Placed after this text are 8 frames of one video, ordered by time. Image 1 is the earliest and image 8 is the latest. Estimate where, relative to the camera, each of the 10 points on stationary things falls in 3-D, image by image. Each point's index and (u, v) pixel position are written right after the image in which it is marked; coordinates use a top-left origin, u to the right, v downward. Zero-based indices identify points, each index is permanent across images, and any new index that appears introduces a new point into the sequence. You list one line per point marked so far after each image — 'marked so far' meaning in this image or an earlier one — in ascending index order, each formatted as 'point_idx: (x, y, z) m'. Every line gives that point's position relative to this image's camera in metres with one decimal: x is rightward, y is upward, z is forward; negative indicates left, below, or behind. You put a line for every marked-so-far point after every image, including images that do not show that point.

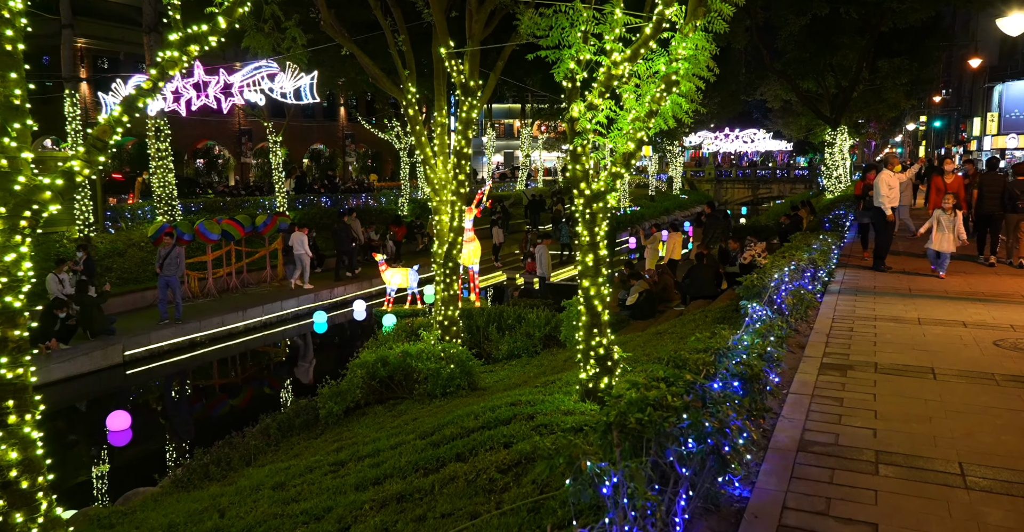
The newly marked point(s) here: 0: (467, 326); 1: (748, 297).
0: (-0.7, -0.9, +12.2) m
1: (+2.6, -0.3, +8.7) m
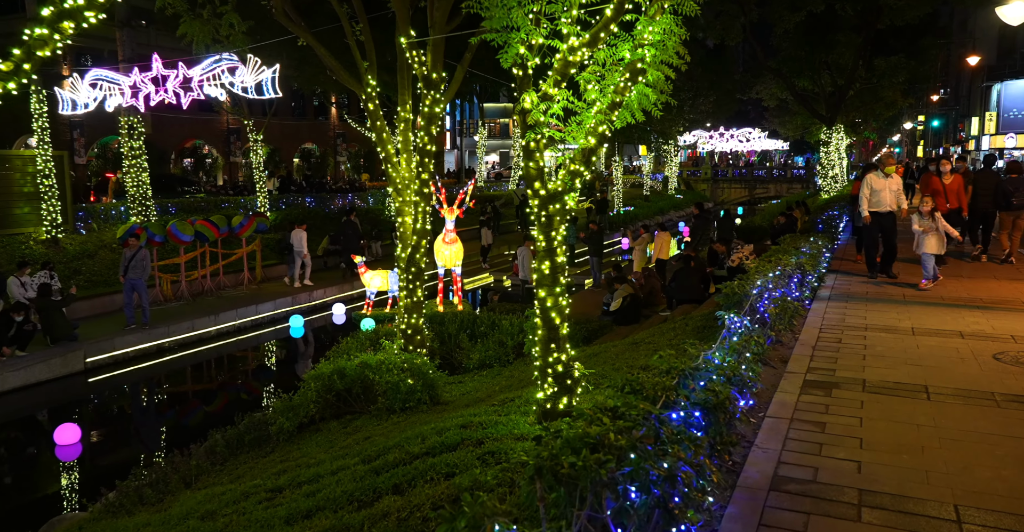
0: (-1.1, -1.0, +11.5) m
1: (+2.2, -0.4, +8.0) m
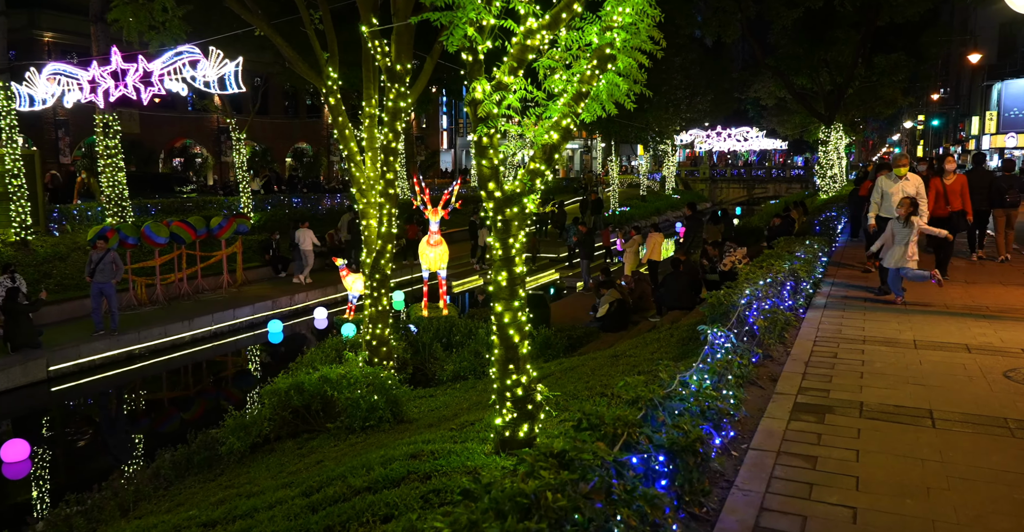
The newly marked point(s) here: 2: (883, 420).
0: (-1.4, -1.1, +10.9) m
1: (+1.9, -0.5, +7.4) m
2: (+2.6, -1.1, +5.5) m
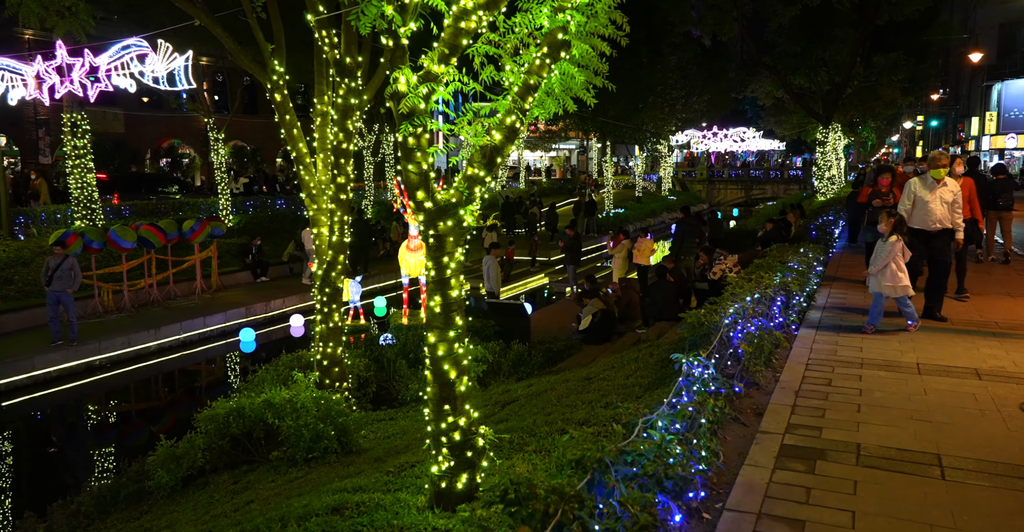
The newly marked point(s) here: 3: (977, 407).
0: (-1.8, -1.2, +10.1) m
1: (+1.5, -0.6, +6.6) m
2: (+2.2, -1.2, +4.7) m
3: (+3.4, -1.0, +5.8) m
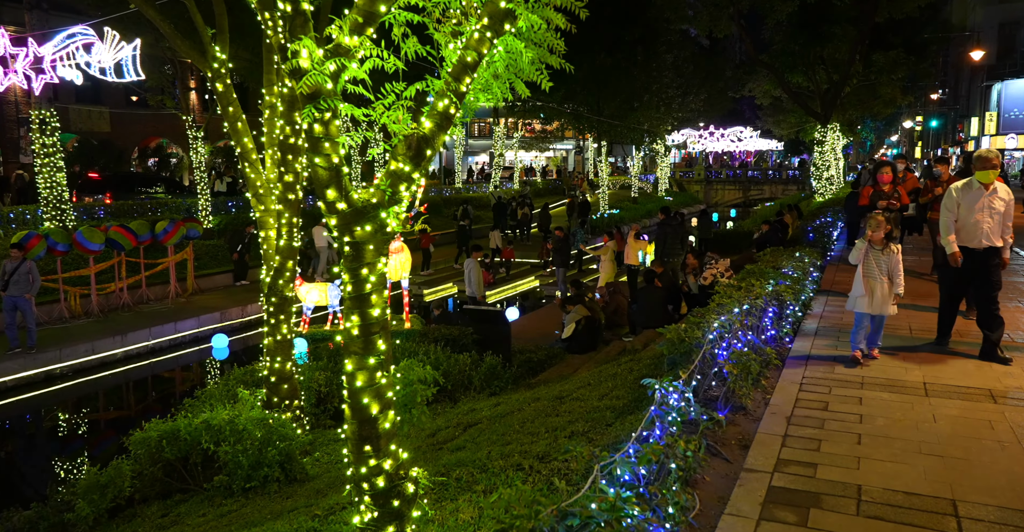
0: (-2.1, -1.3, +9.4) m
1: (+1.2, -0.7, +5.8) m
2: (+1.9, -1.3, +3.9) m
3: (+3.1, -1.1, +5.0) m
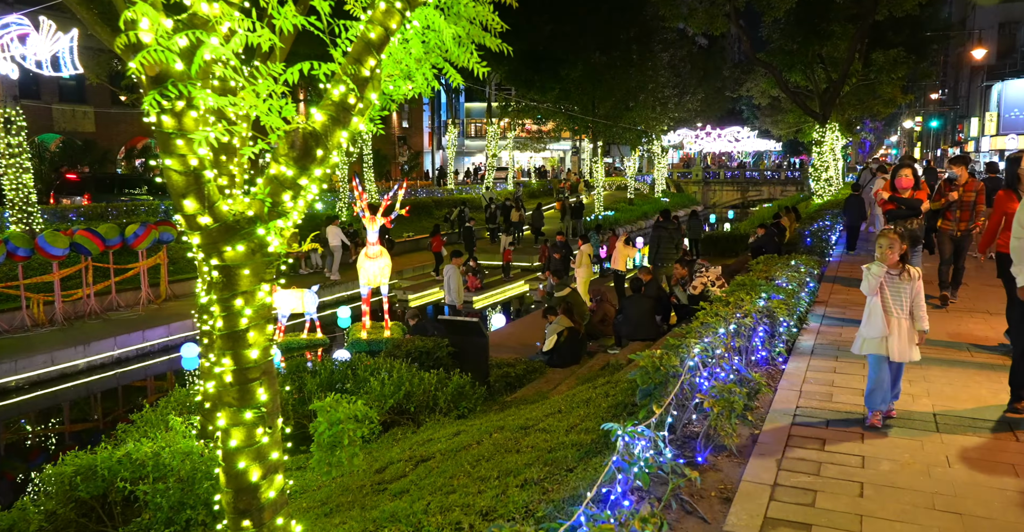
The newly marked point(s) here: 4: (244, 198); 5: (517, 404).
0: (-2.4, -1.4, +8.6) m
1: (+0.9, -0.8, +5.1) m
2: (+1.6, -1.4, +3.2) m
3: (+2.8, -1.2, +4.3) m
4: (-1.0, +0.3, +2.9) m
5: (+0.1, -1.5, +8.5) m
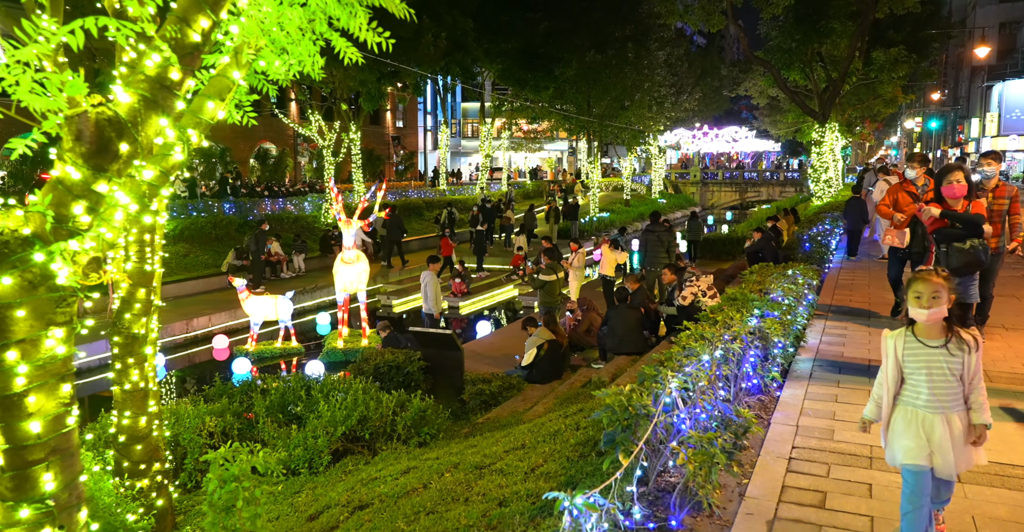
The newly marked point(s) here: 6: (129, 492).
0: (-2.7, -1.5, +7.8) m
1: (+0.5, -0.9, +4.3) m
2: (+1.2, -1.5, +2.4) m
3: (+2.4, -1.3, +3.5) m
4: (-1.3, +0.1, +2.1) m
5: (-0.3, -1.6, +7.7) m
6: (-2.8, -1.6, +5.8) m
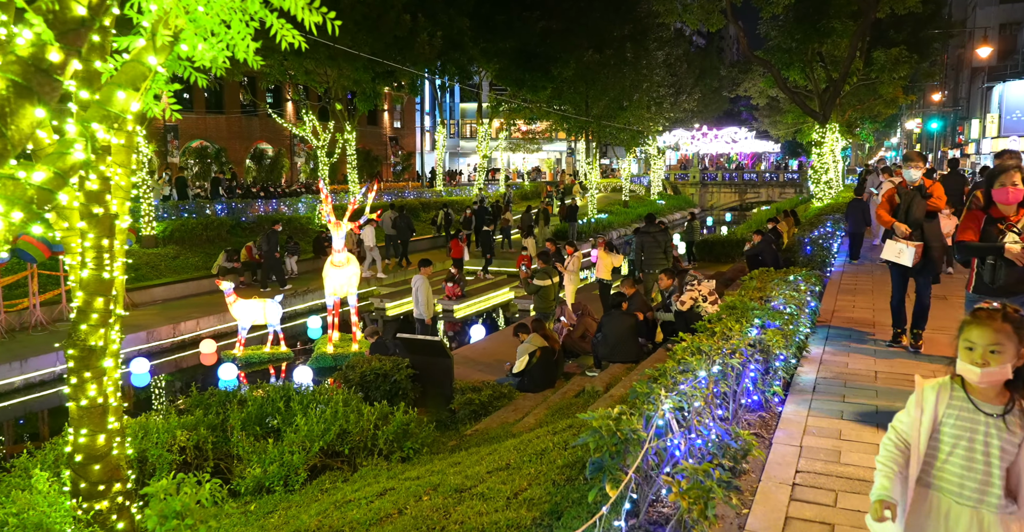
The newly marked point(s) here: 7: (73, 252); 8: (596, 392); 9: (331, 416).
0: (-2.9, -1.5, +7.4) m
1: (+0.4, -0.9, +3.9) m
2: (+1.1, -1.5, +2.0) m
3: (+2.3, -1.4, +3.1) m
4: (-1.4, +0.1, +1.7) m
5: (-0.4, -1.6, +7.3) m
6: (-2.9, -1.7, +5.4) m
7: (-3.1, +0.1, +5.5) m
8: (+0.9, -1.4, +8.7) m
9: (-1.7, -1.4, +7.4) m
